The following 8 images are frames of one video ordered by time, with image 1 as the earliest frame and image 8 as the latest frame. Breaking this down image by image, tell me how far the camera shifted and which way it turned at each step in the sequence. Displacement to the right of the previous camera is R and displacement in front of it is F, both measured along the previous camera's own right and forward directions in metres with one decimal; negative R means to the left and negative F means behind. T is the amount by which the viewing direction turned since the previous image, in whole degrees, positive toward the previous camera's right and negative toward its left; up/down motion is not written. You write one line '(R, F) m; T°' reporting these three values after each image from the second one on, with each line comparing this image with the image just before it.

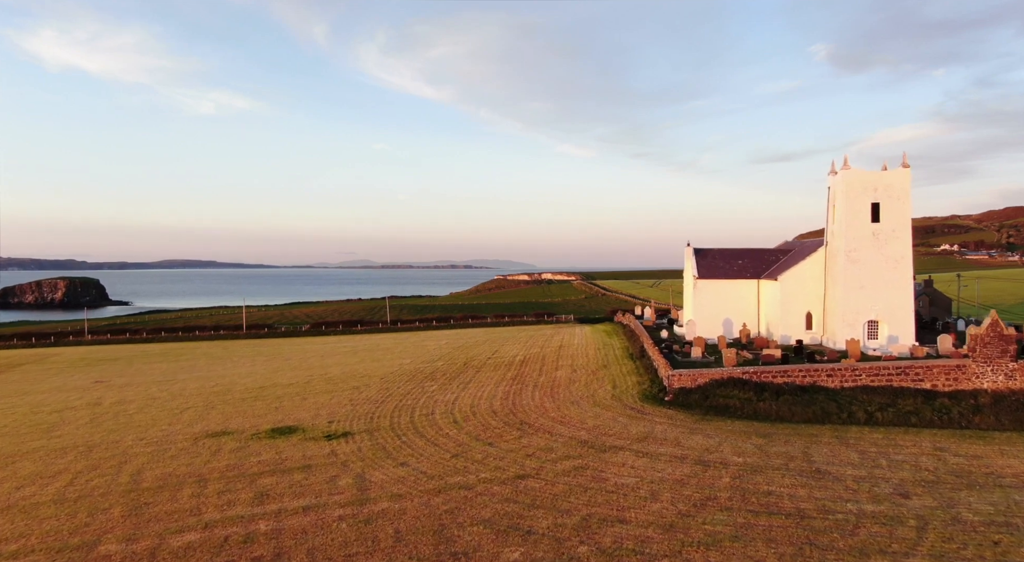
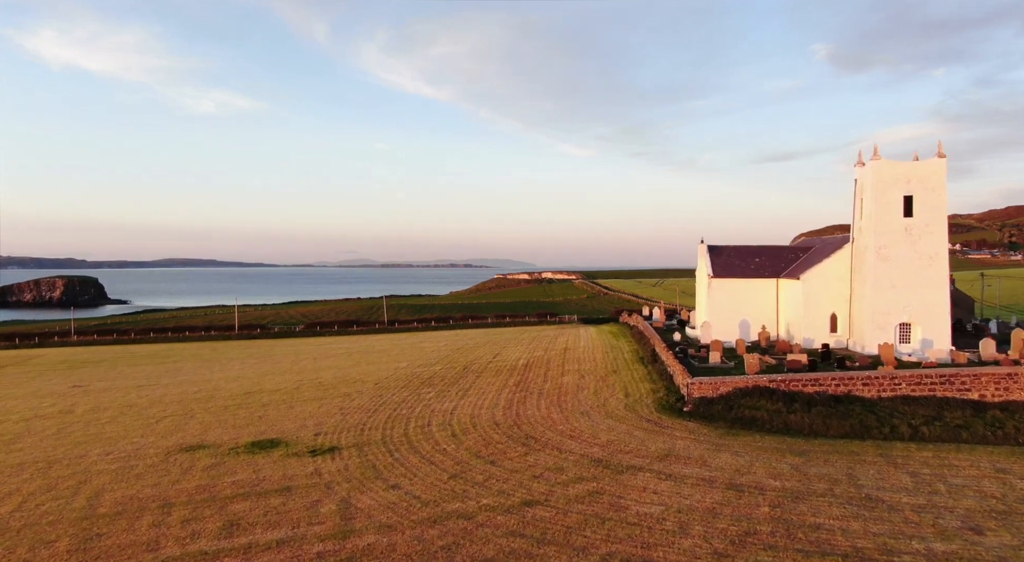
(-0.2, +2.2) m; 0°
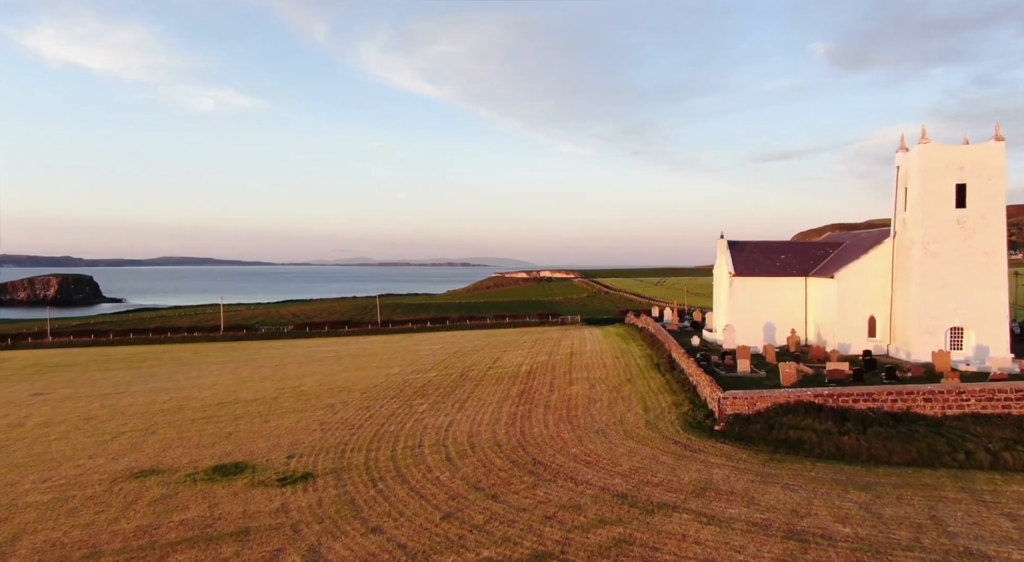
(-0.2, +3.1) m; 0°
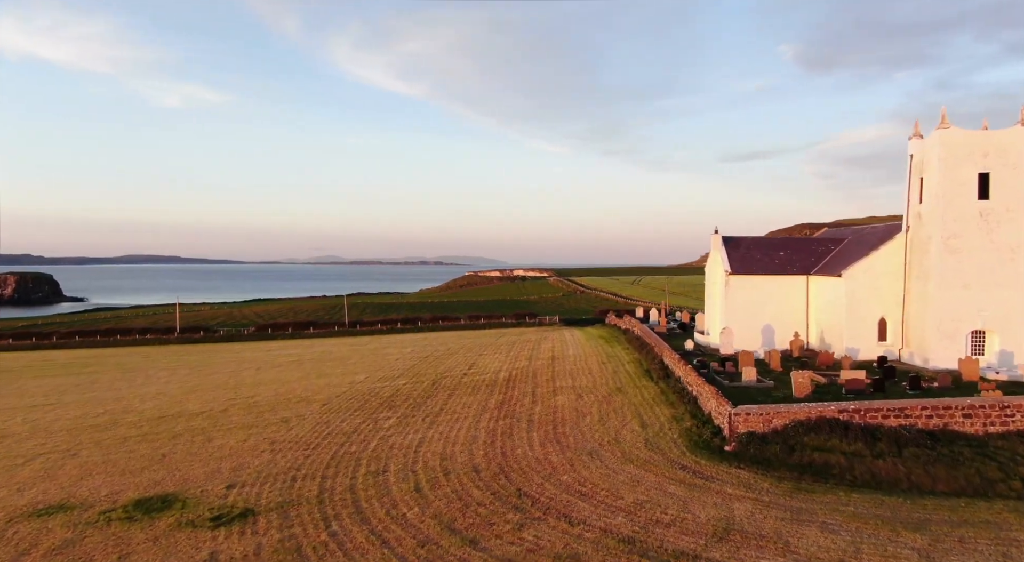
(-0.2, +2.8) m; +2°
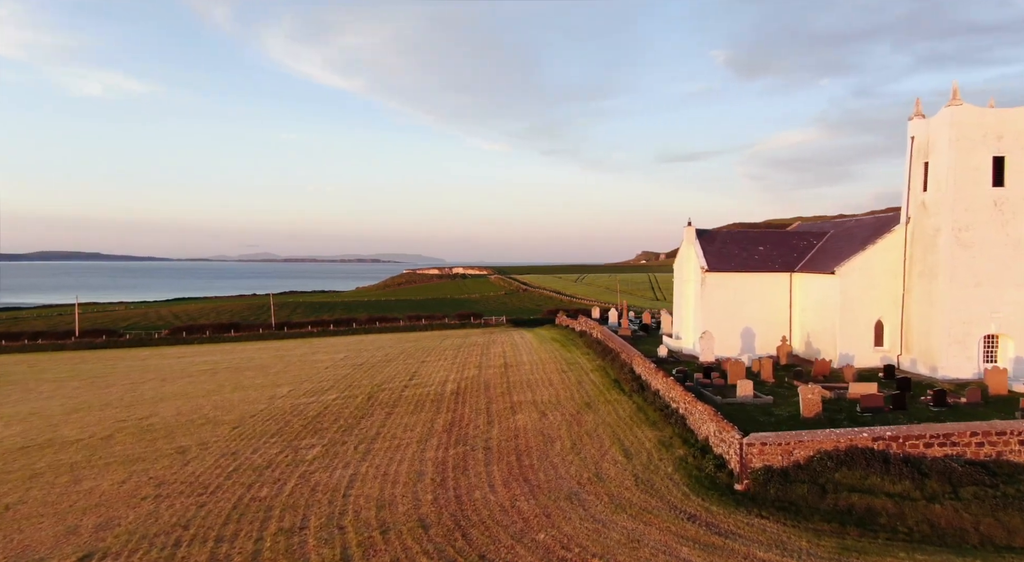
(-0.4, +3.9) m; +5°
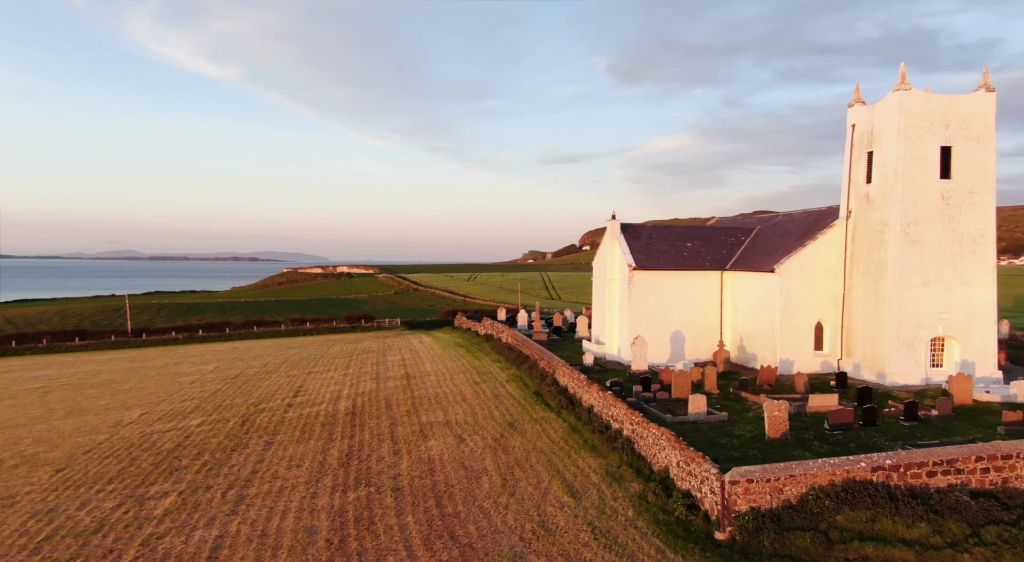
(-0.6, +3.5) m; +10°
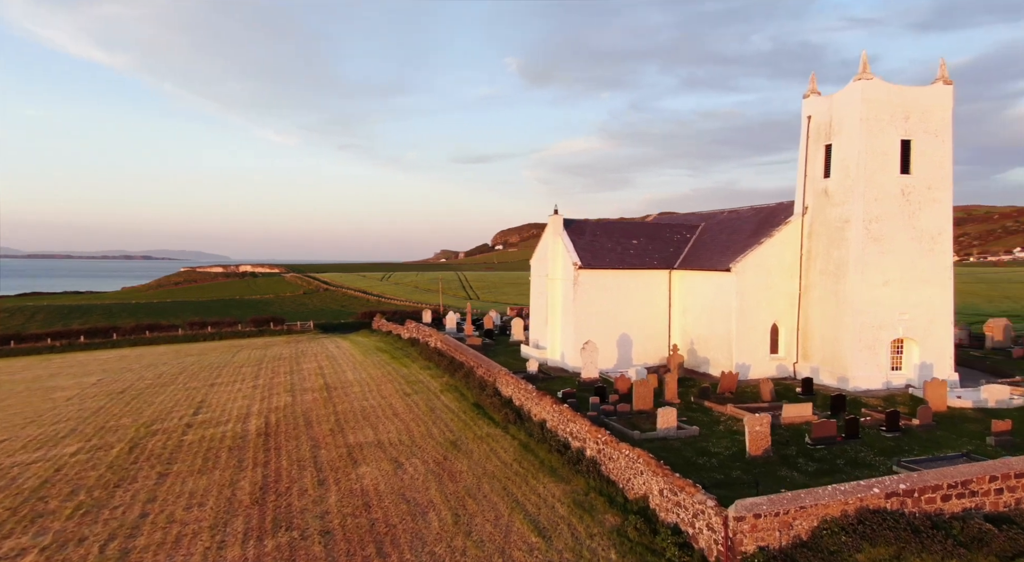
(-0.8, +2.2) m; +8°
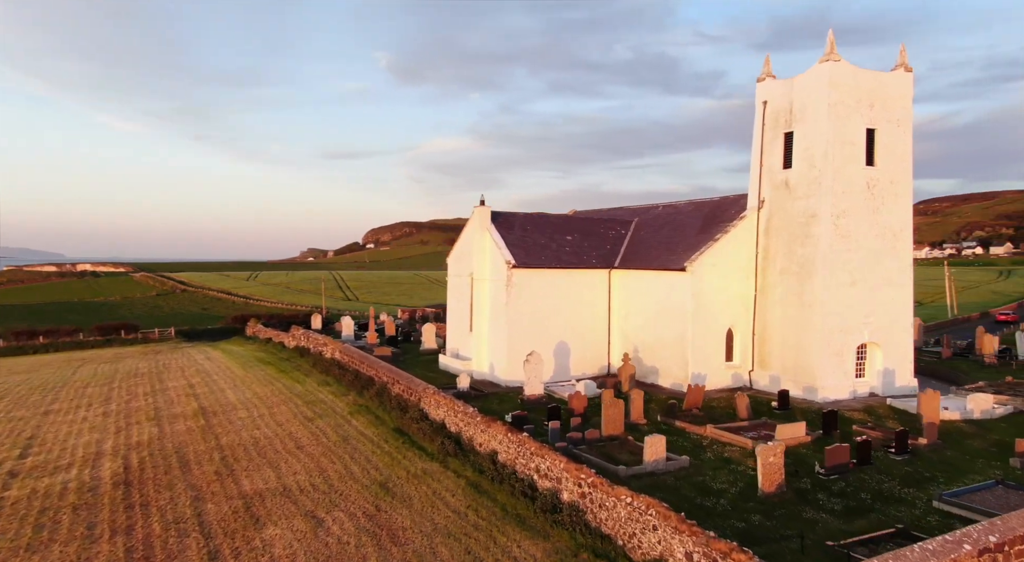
(-1.5, +3.1) m; +11°
